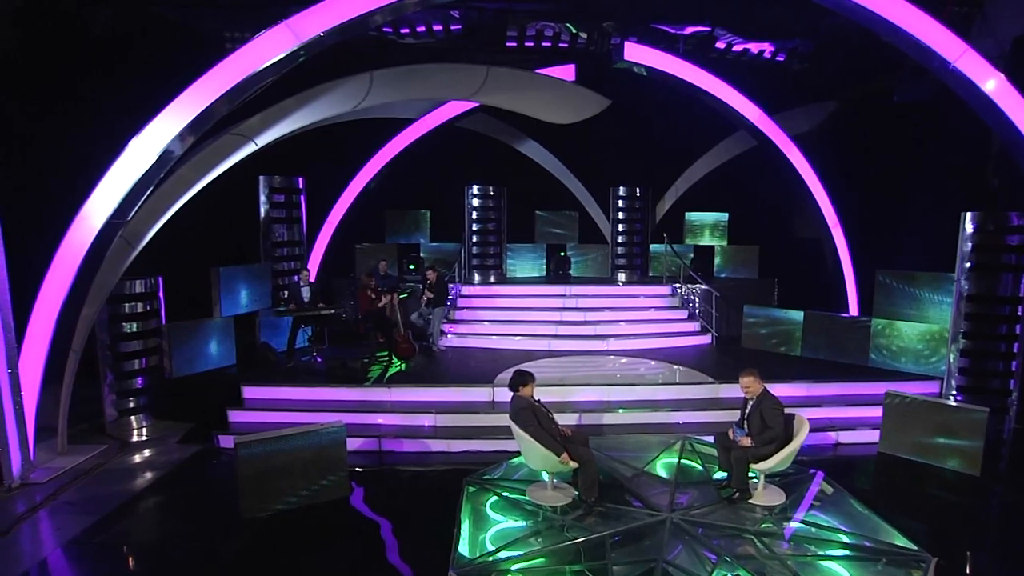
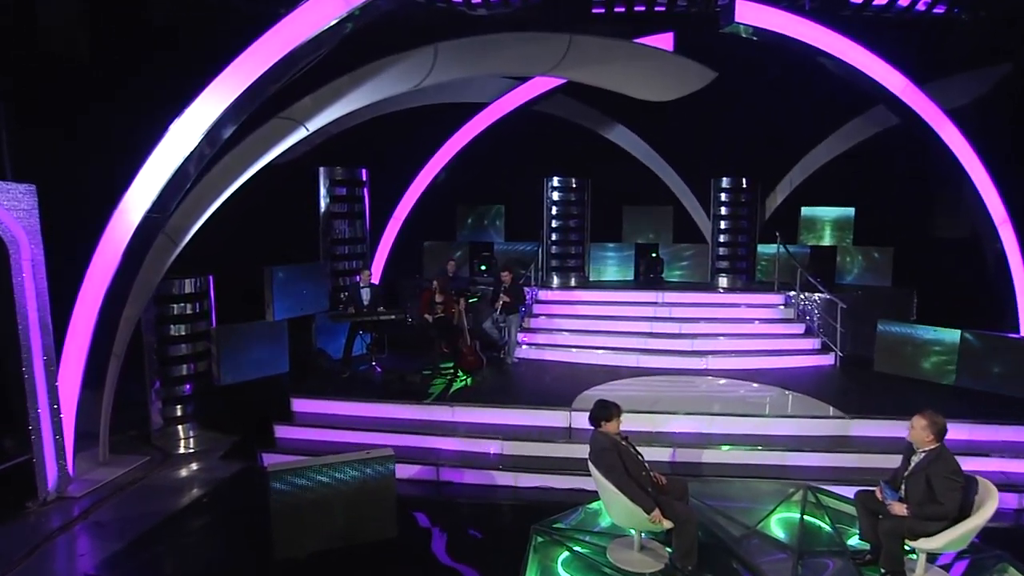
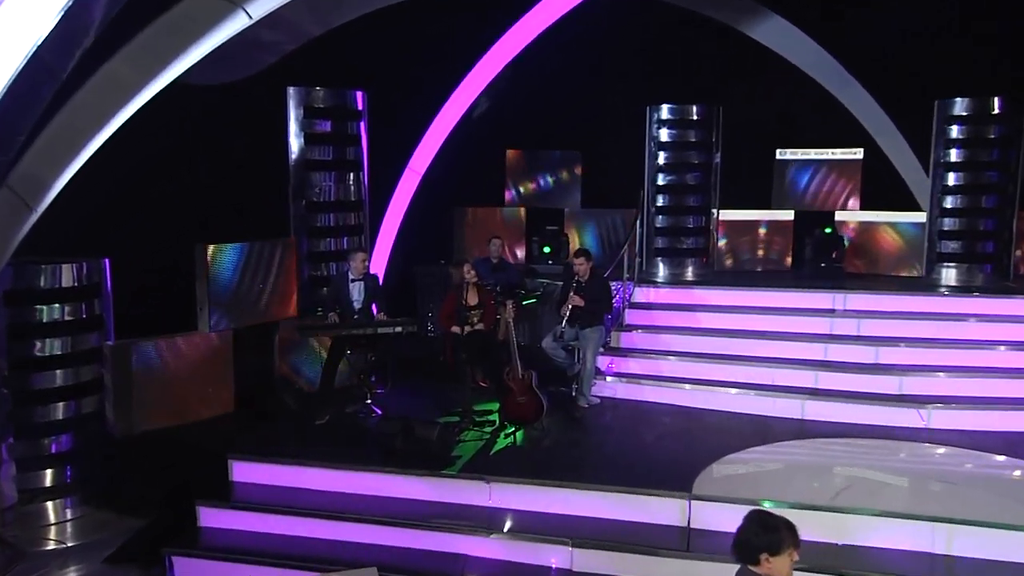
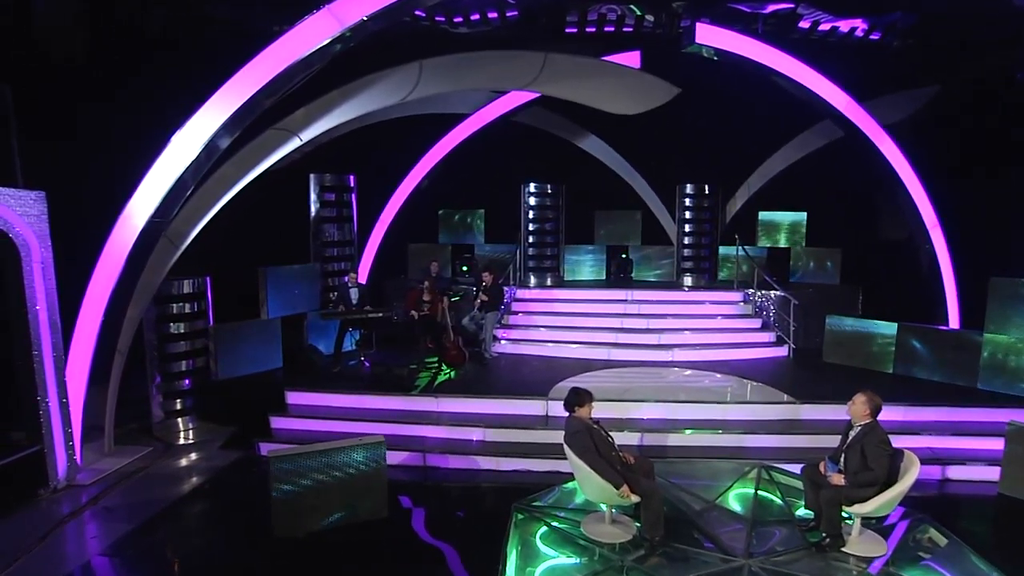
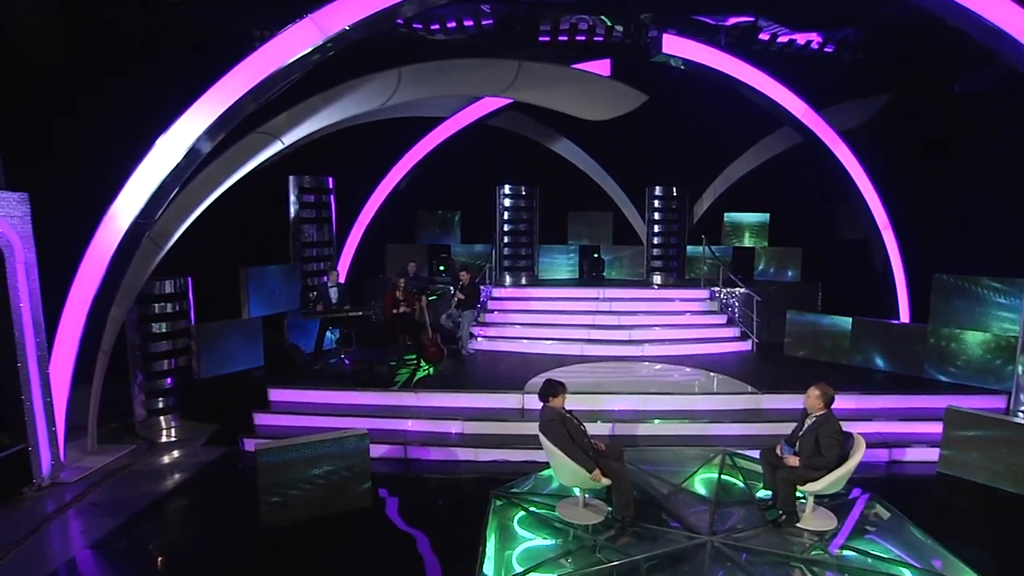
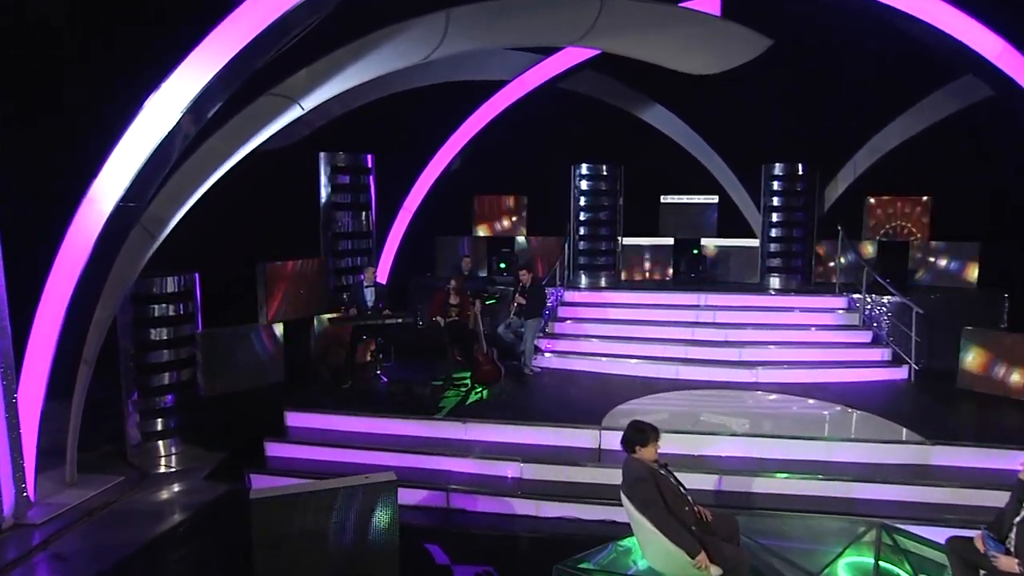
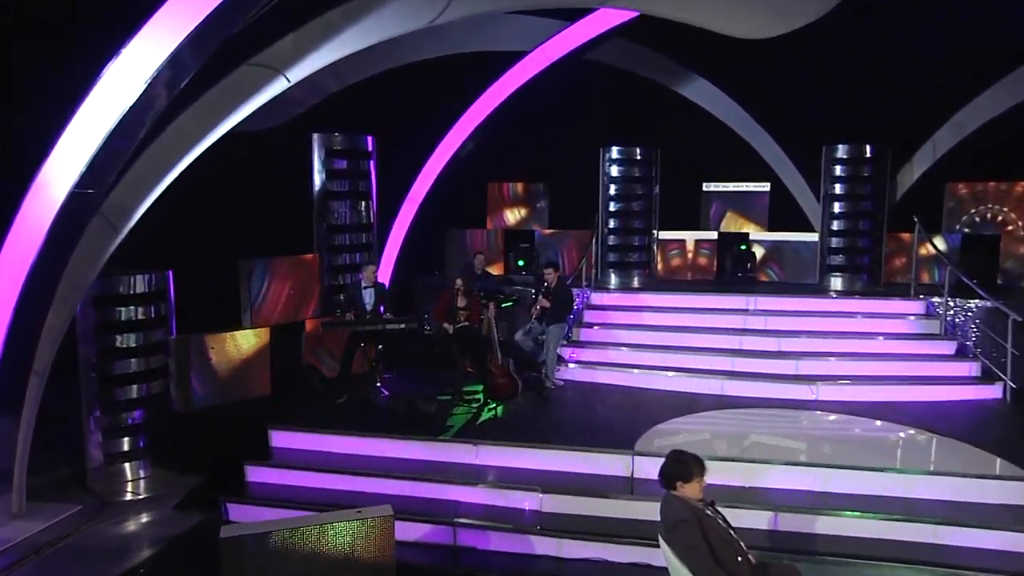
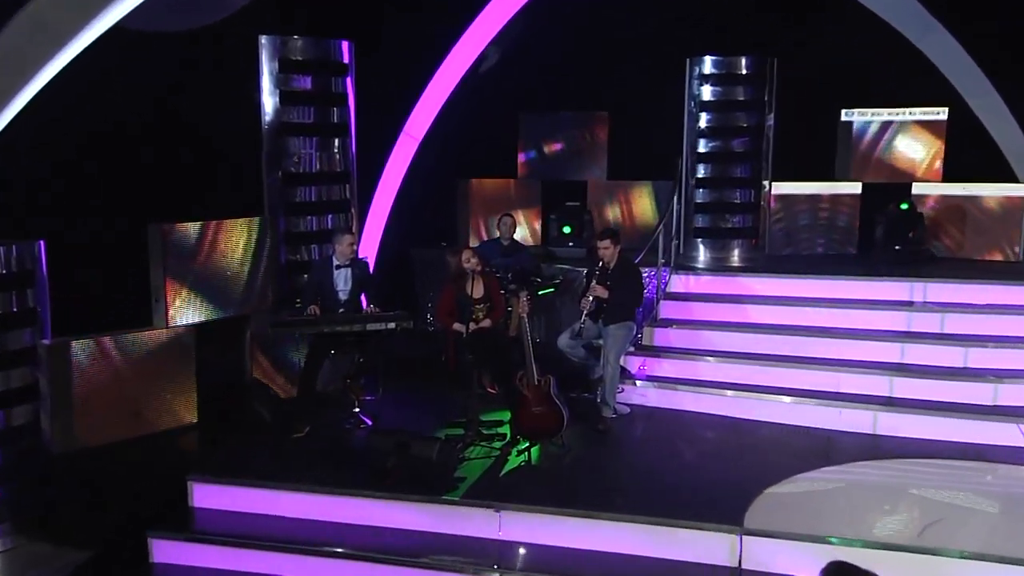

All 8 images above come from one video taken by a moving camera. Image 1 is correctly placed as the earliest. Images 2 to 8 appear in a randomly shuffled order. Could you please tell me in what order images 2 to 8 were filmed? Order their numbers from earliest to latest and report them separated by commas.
5, 4, 2, 6, 7, 3, 8
